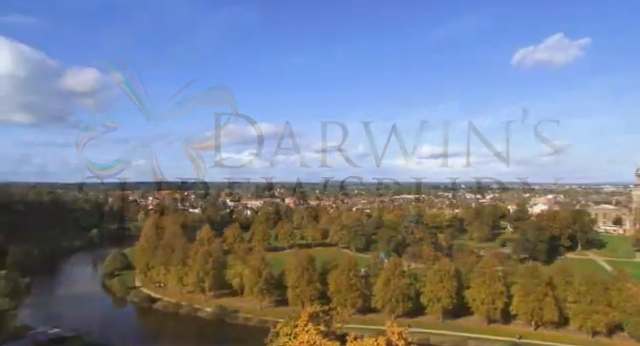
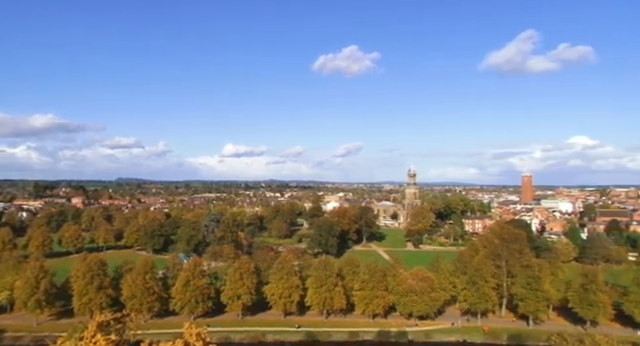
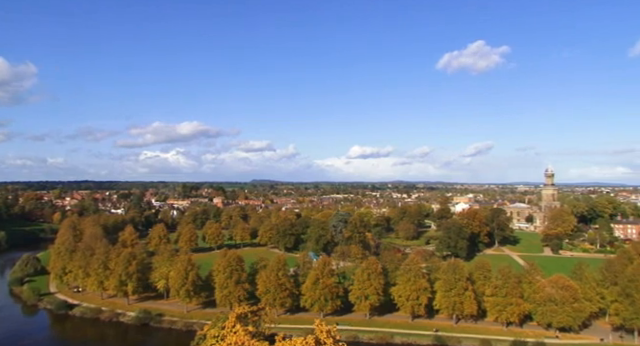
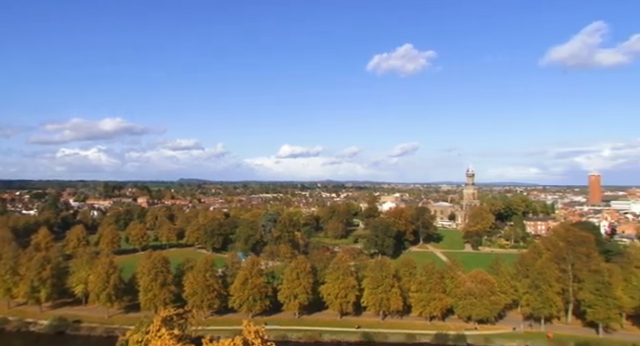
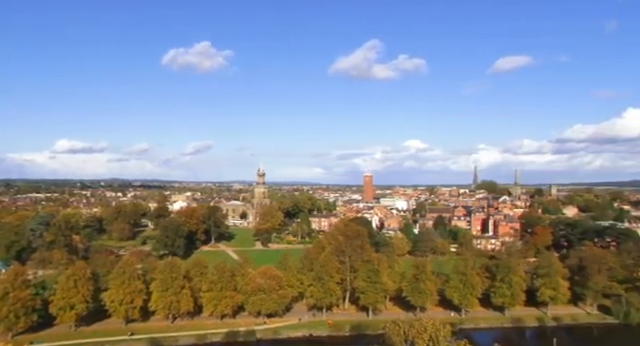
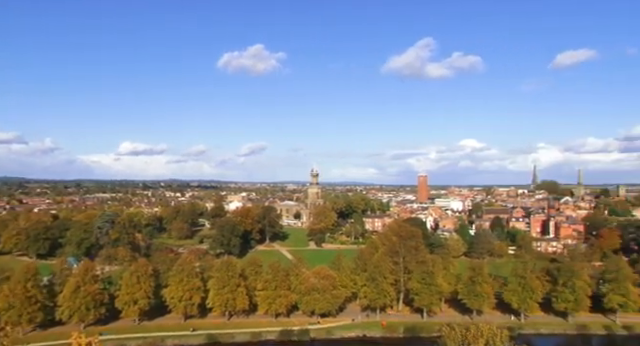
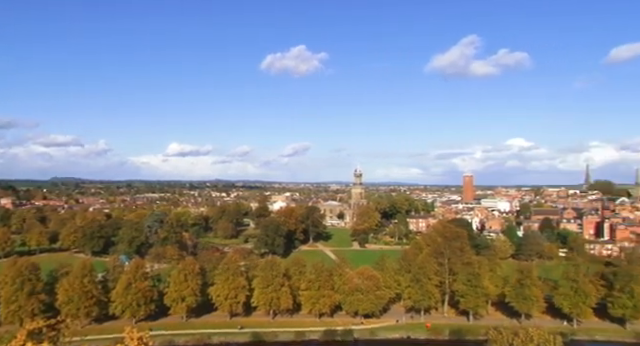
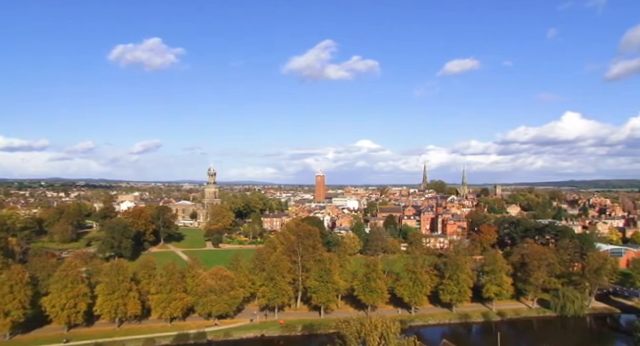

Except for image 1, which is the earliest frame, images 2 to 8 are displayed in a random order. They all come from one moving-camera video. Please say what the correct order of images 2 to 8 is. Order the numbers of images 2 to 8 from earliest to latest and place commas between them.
3, 4, 2, 7, 6, 5, 8
